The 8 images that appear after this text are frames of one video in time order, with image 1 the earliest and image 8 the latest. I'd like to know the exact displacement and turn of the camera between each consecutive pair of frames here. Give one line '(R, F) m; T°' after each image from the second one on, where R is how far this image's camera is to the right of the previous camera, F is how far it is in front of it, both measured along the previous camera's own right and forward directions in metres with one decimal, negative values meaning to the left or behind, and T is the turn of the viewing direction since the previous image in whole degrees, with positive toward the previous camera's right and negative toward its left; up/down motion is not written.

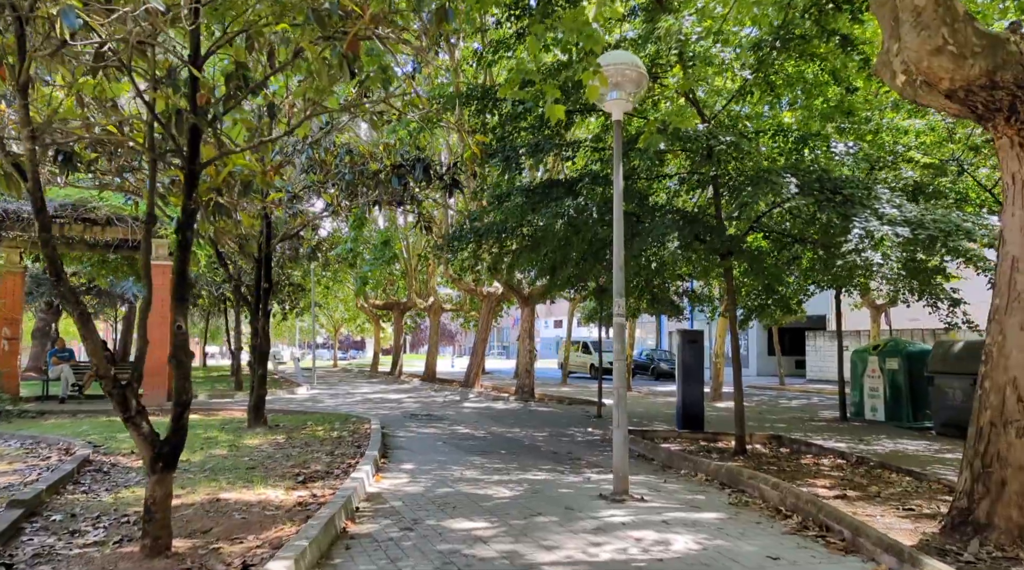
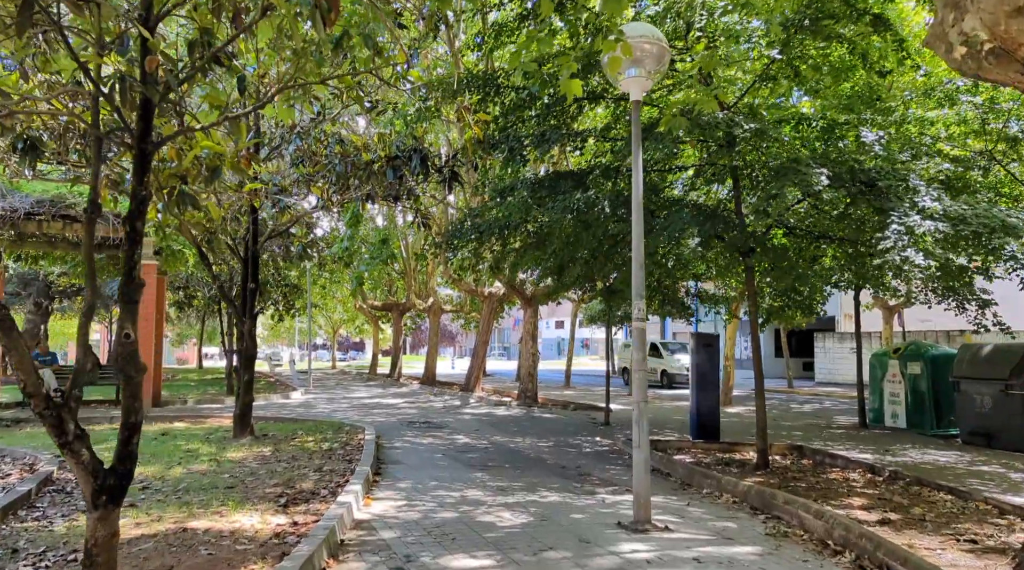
(-0.1, +0.9) m; 0°
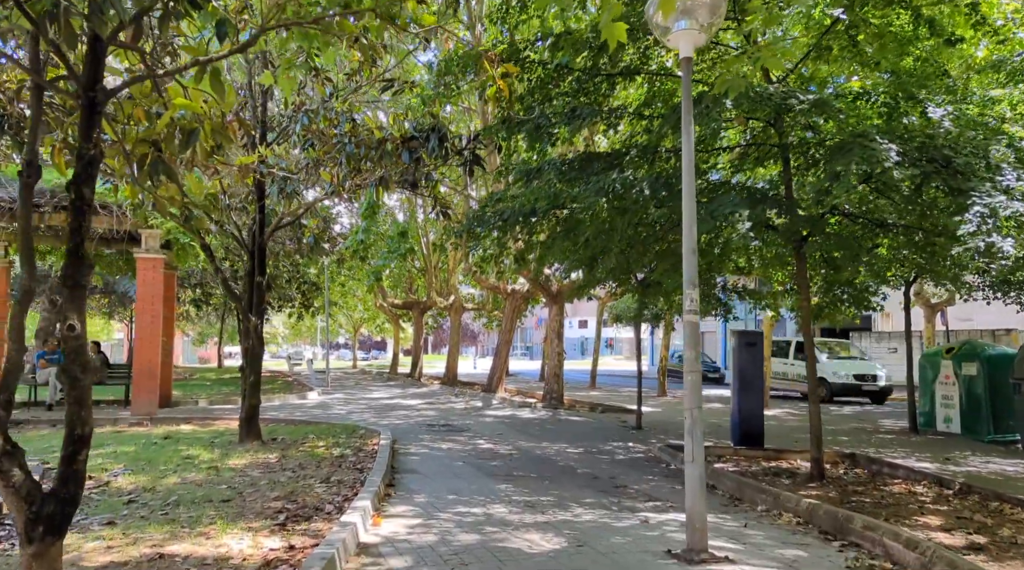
(-0.1, +1.0) m; -2°
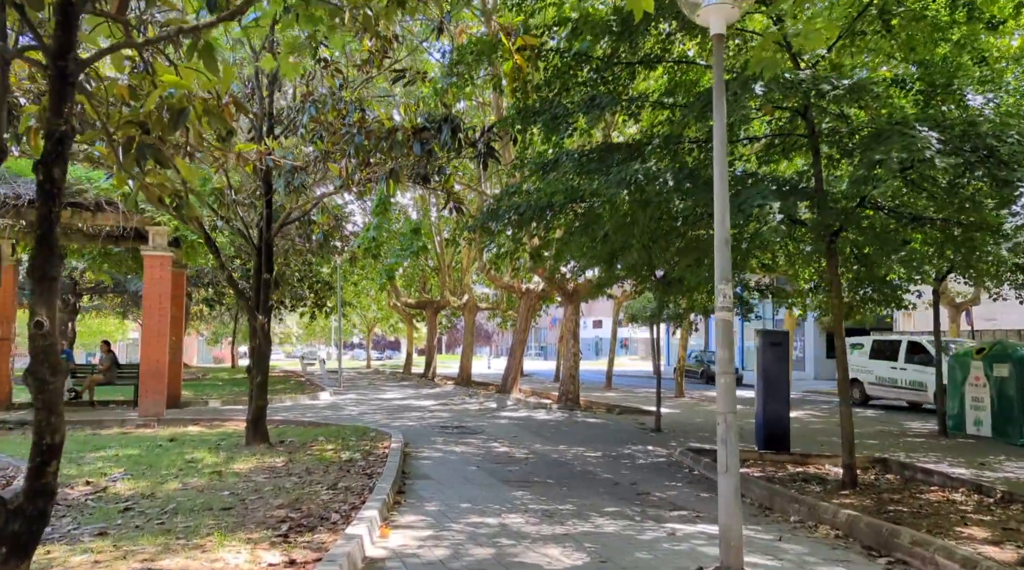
(0.0, +0.5) m; -1°
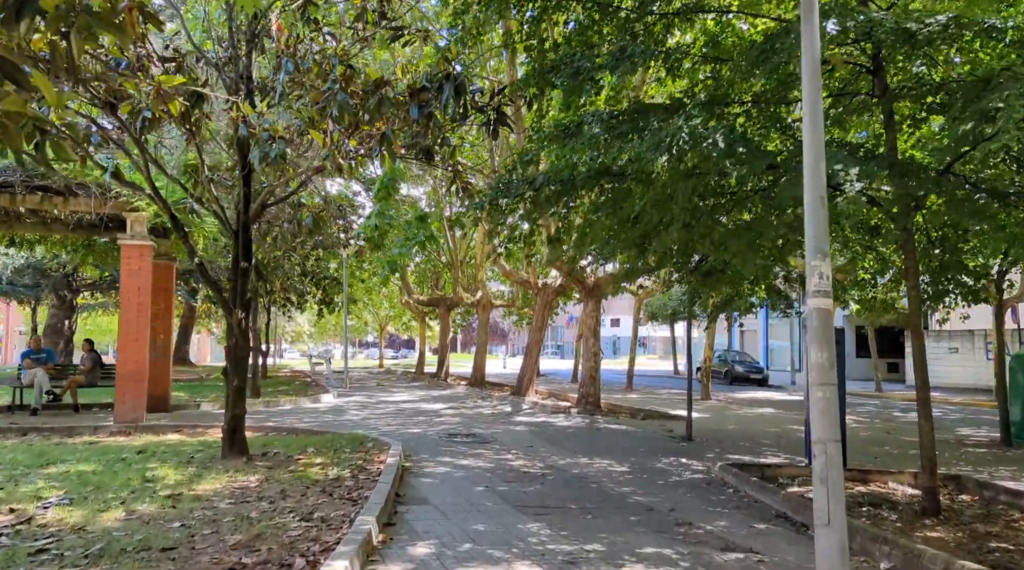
(0.0, +1.6) m; -1°
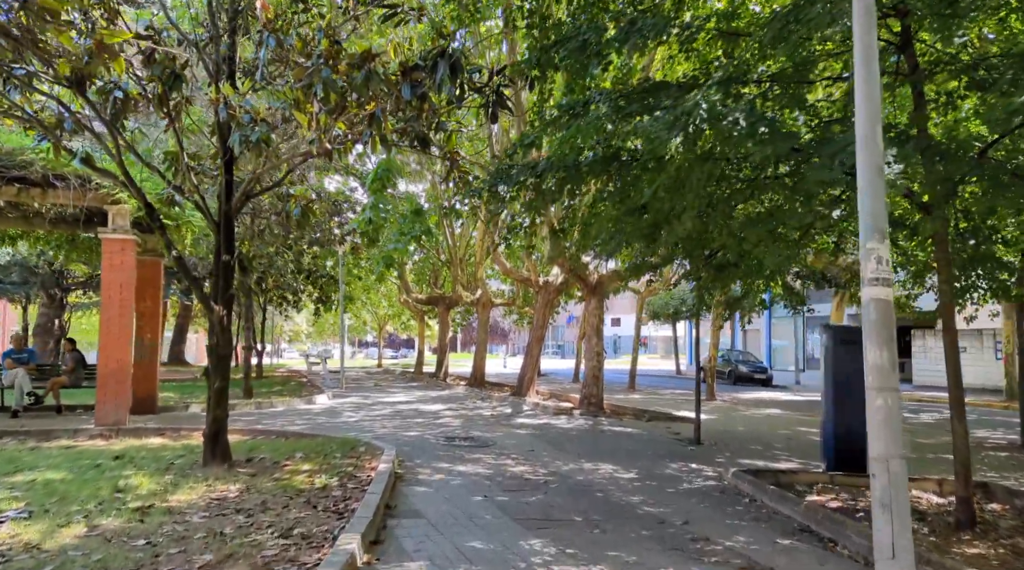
(0.0, +0.6) m; 0°
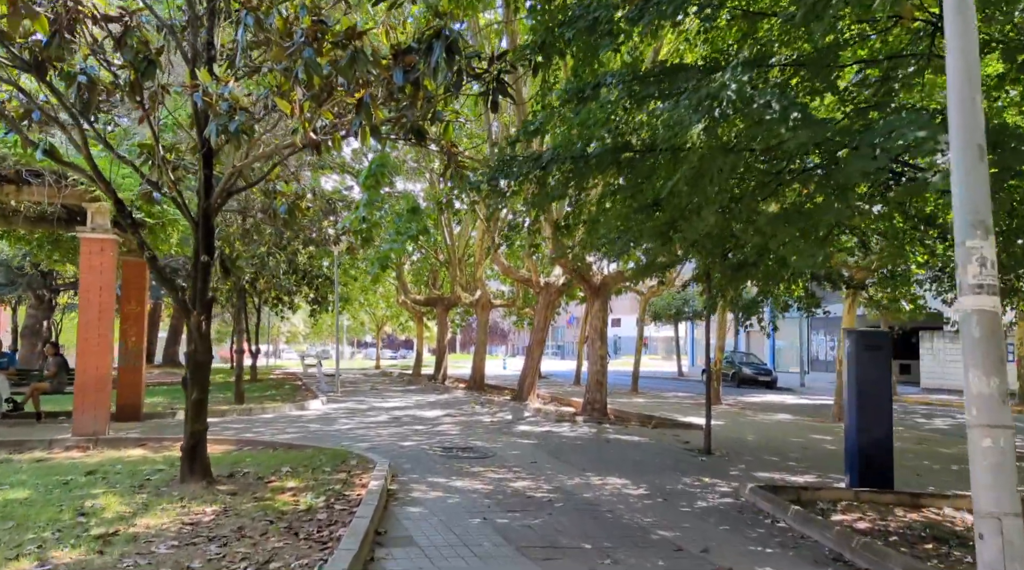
(0.0, +0.7) m; 0°
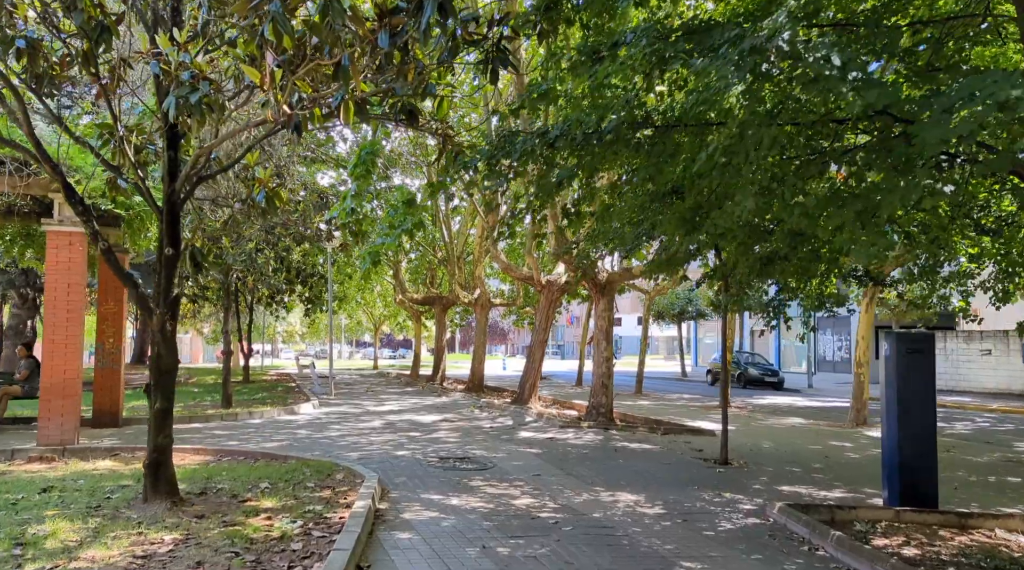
(0.0, +1.0) m; 0°
